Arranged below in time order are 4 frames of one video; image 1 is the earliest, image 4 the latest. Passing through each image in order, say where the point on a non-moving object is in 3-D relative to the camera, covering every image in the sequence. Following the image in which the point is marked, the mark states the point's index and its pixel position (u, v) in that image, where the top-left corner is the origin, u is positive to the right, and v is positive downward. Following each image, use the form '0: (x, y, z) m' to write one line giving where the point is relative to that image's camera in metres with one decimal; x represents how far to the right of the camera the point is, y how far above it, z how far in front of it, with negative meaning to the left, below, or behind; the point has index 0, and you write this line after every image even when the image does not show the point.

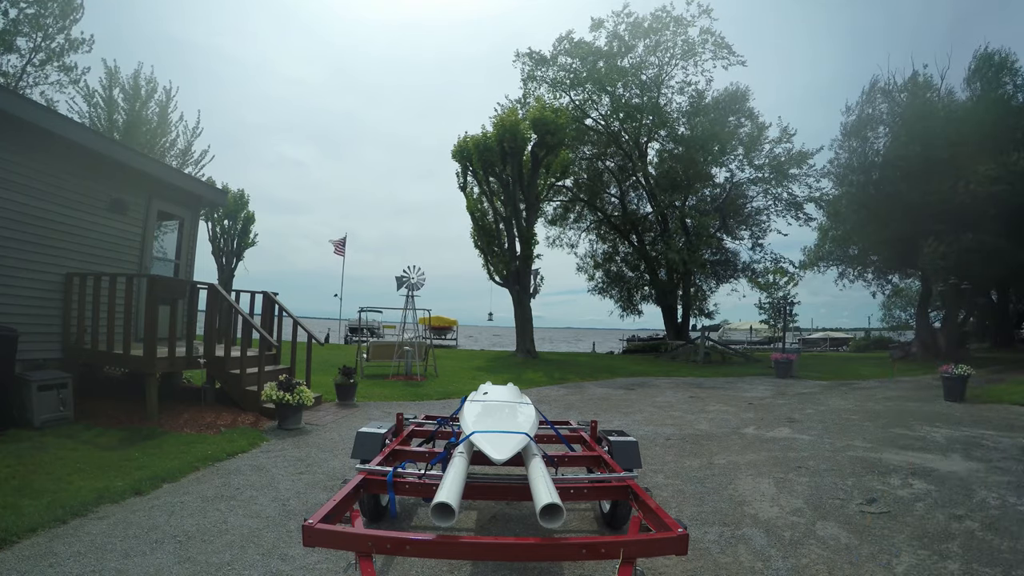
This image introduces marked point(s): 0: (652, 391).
0: (+2.7, -2.0, +12.3) m
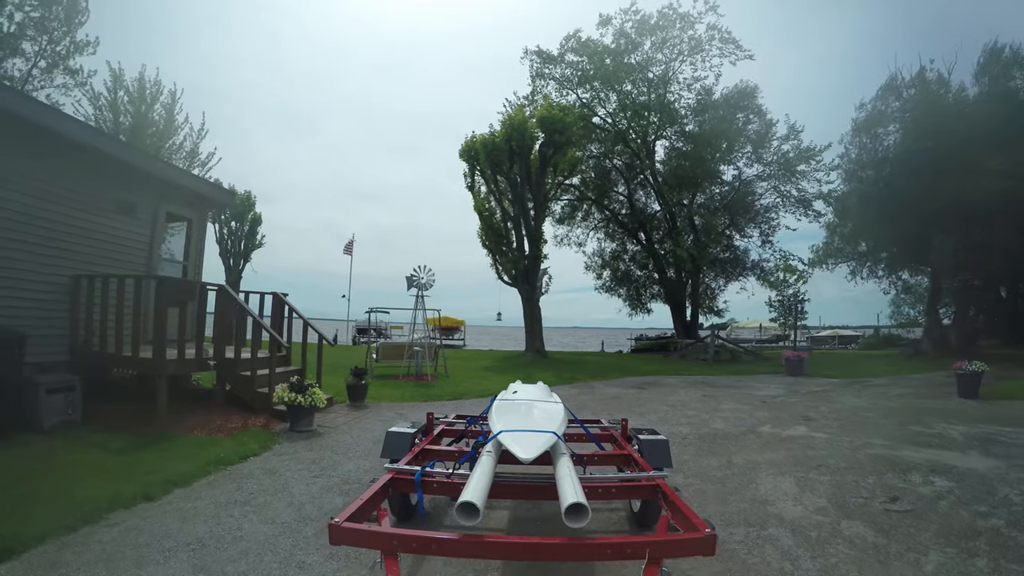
0: (+2.9, -1.9, +12.2) m
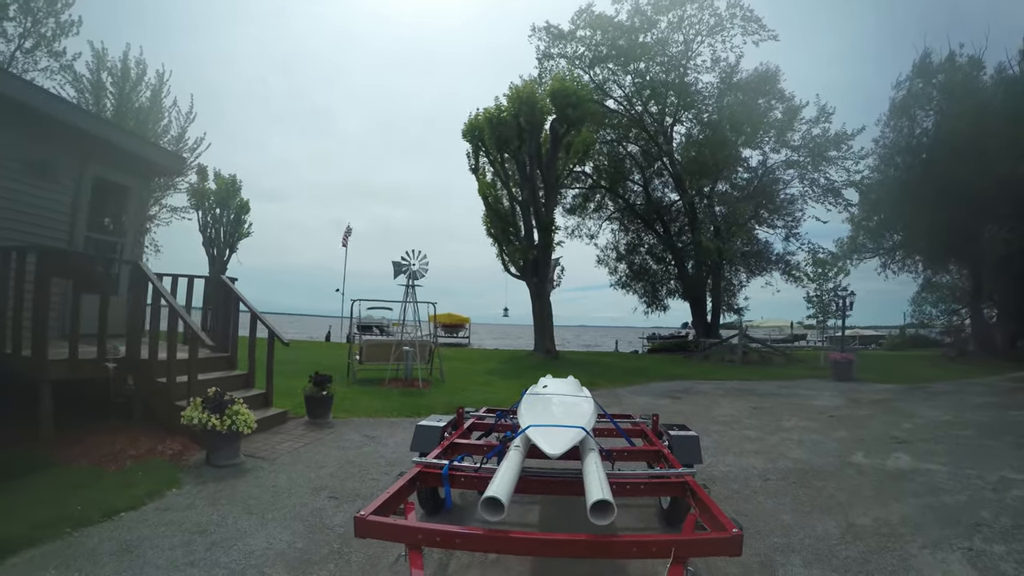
0: (+3.0, -1.8, +10.2) m
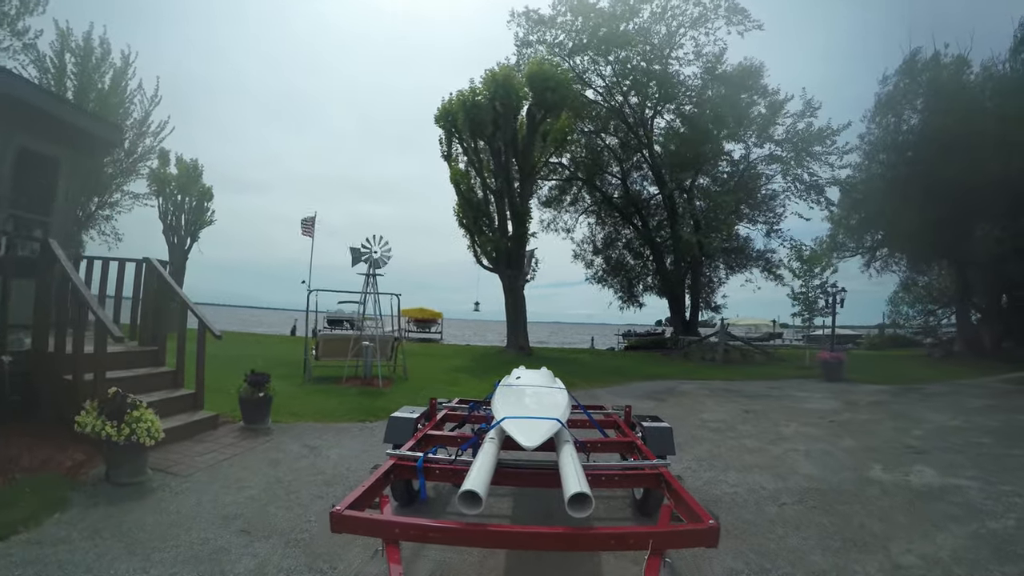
0: (+2.6, -1.7, +9.5) m
